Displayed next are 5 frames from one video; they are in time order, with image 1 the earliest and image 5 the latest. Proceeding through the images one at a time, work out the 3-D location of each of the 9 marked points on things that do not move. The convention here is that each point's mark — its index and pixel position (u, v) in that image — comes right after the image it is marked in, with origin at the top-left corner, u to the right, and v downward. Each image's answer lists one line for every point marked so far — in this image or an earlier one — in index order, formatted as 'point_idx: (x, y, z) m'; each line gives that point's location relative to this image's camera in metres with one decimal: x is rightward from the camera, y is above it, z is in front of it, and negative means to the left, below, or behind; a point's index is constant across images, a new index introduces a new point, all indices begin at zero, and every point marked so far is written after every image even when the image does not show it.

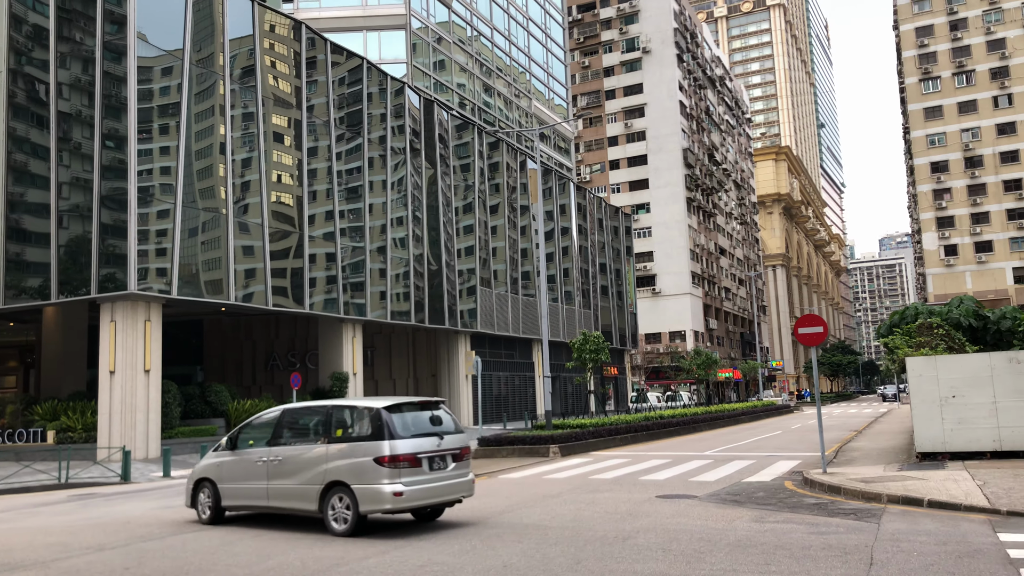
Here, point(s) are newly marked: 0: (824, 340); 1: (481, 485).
0: (+4.8, -0.8, +13.3) m
1: (-0.6, -3.3, +14.6) m
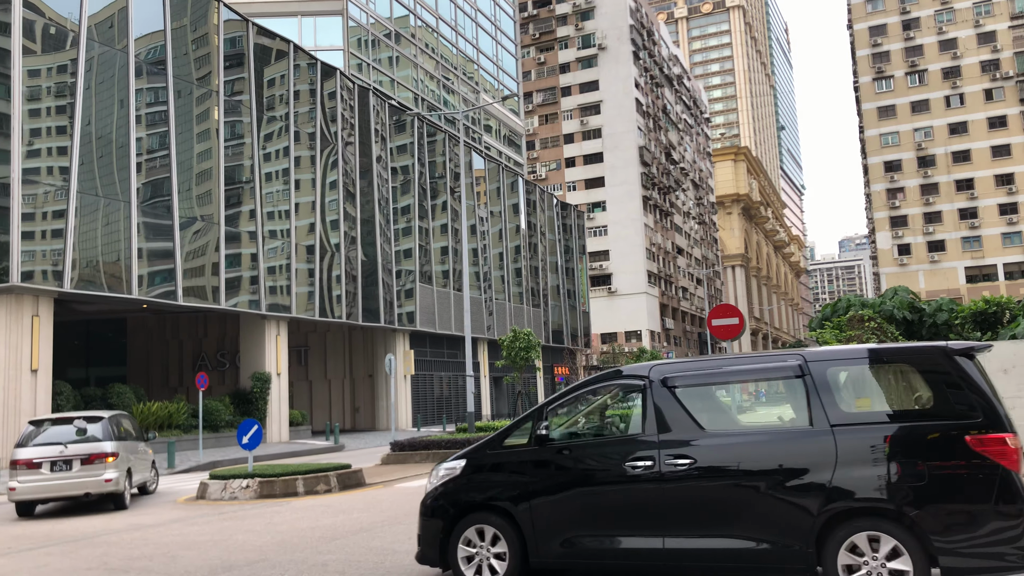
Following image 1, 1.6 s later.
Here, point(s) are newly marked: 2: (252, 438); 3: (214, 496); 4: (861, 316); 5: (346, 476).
0: (+3.2, -0.6, +12.0) m
1: (-2.2, -3.1, +13.1) m
2: (-4.1, -2.4, +13.7) m
3: (-4.6, -3.2, +13.4) m
4: (+7.5, -0.6, +18.7) m
5: (-2.7, -3.1, +14.2) m
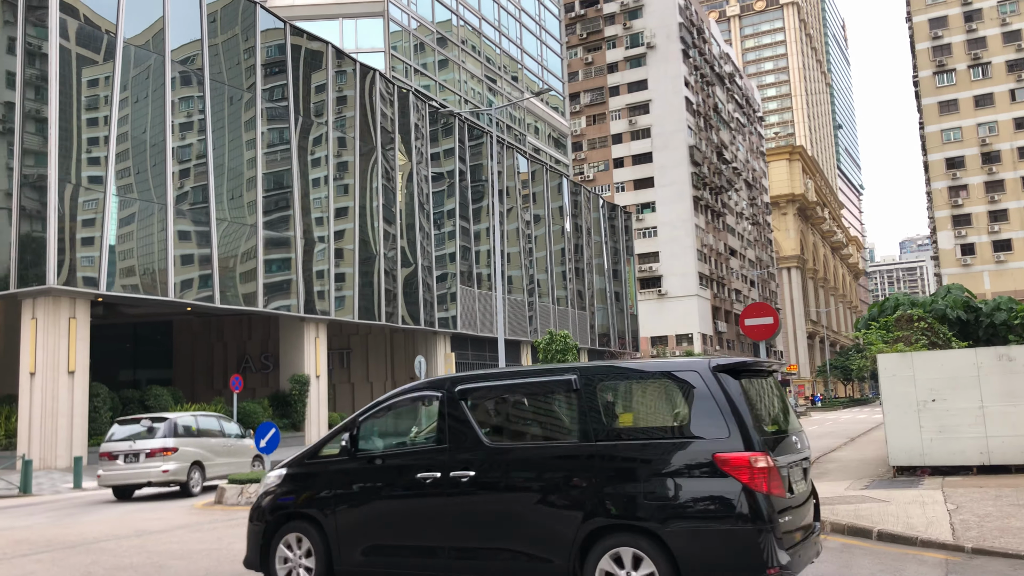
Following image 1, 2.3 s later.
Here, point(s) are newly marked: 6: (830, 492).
0: (+3.4, -0.6, +11.2) m
1: (-1.9, -3.1, +12.7) m
2: (-3.7, -2.4, +13.4) m
3: (-4.2, -3.2, +13.0) m
4: (+8.2, -0.6, +17.7) m
5: (-2.3, -3.1, +13.7) m
6: (+3.9, -2.5, +10.7) m
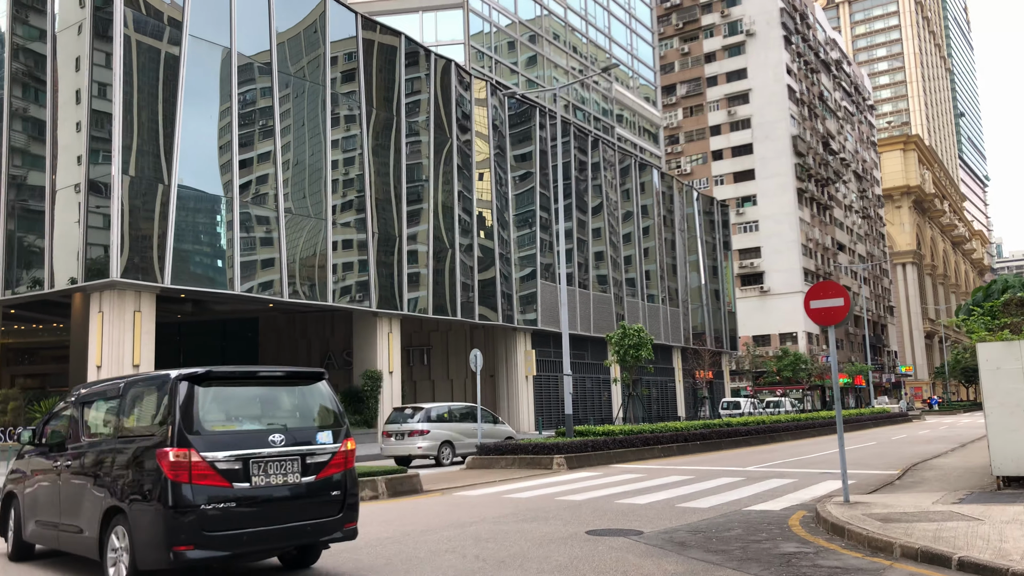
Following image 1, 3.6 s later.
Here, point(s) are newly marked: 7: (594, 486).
0: (+3.7, -0.3, +9.5) m
1: (-1.4, -2.9, +11.6) m
2: (-3.1, -2.2, +12.5) m
3: (-3.7, -3.0, +12.3) m
4: (+9.2, -0.3, +15.4) m
5: (-1.7, -2.8, +12.7) m
6: (+4.2, -2.3, +9.0) m
7: (+1.4, -3.3, +14.5) m
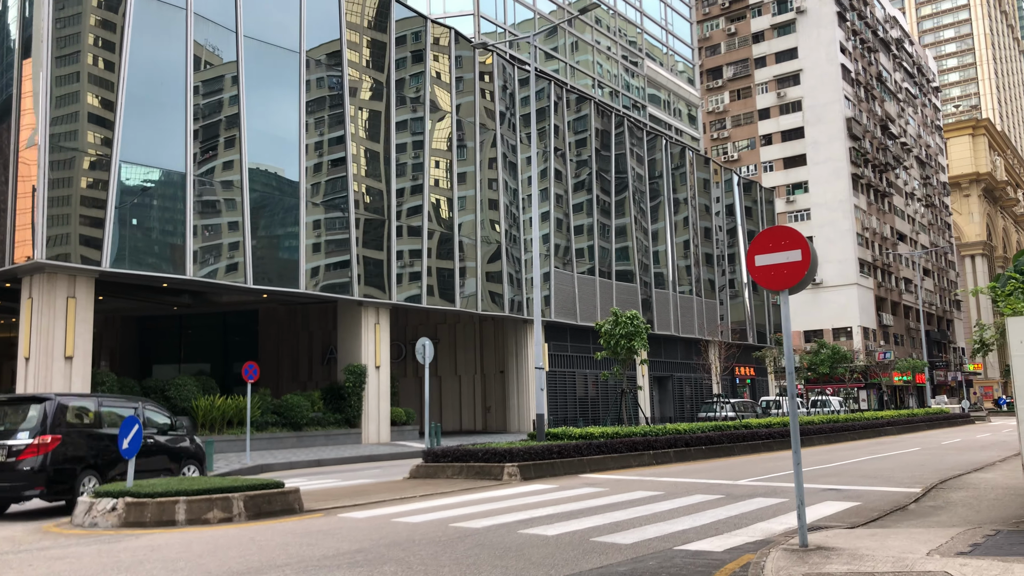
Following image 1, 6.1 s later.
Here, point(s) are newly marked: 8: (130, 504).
0: (+2.2, +0.1, +6.6) m
1: (-2.7, -2.5, +9.0) m
2: (-4.3, -1.8, +10.1) m
3: (-4.9, -2.6, +9.8) m
4: (+8.1, +0.2, +12.1) m
5: (-2.9, -2.5, +10.1) m
6: (+2.7, -1.9, +6.0) m
7: (+0.3, -2.9, +11.7) m
8: (-4.2, -2.4, +9.6) m
